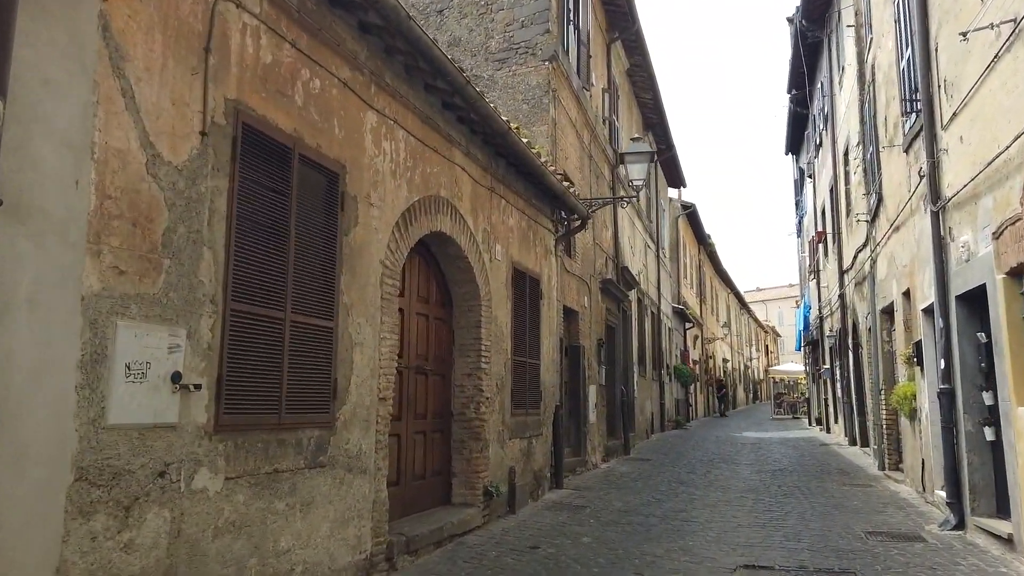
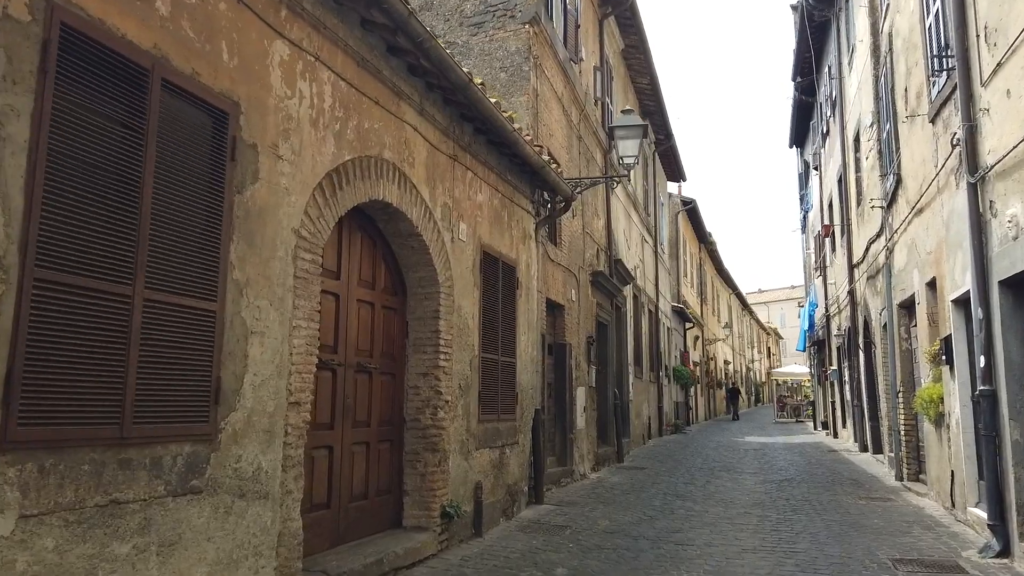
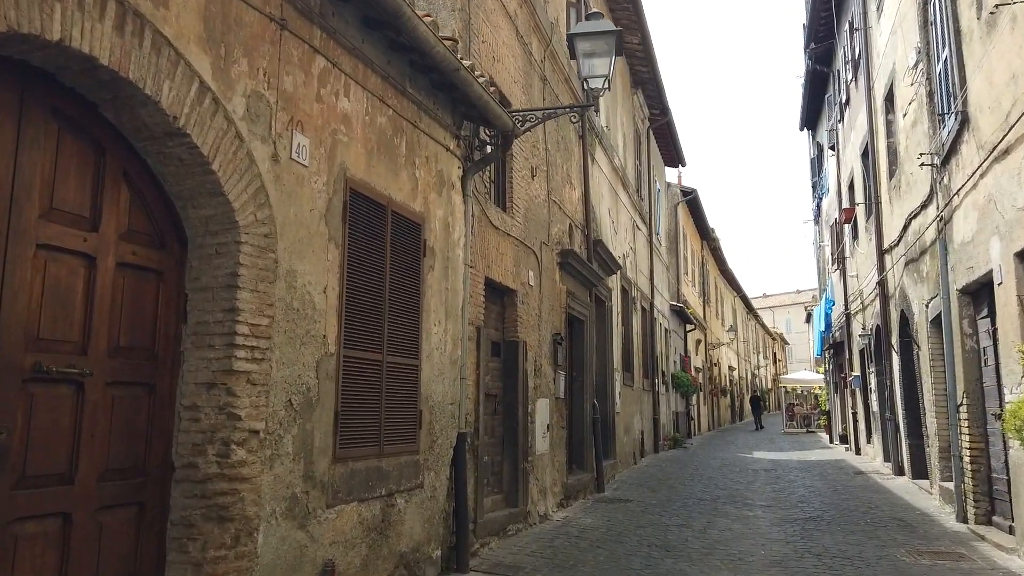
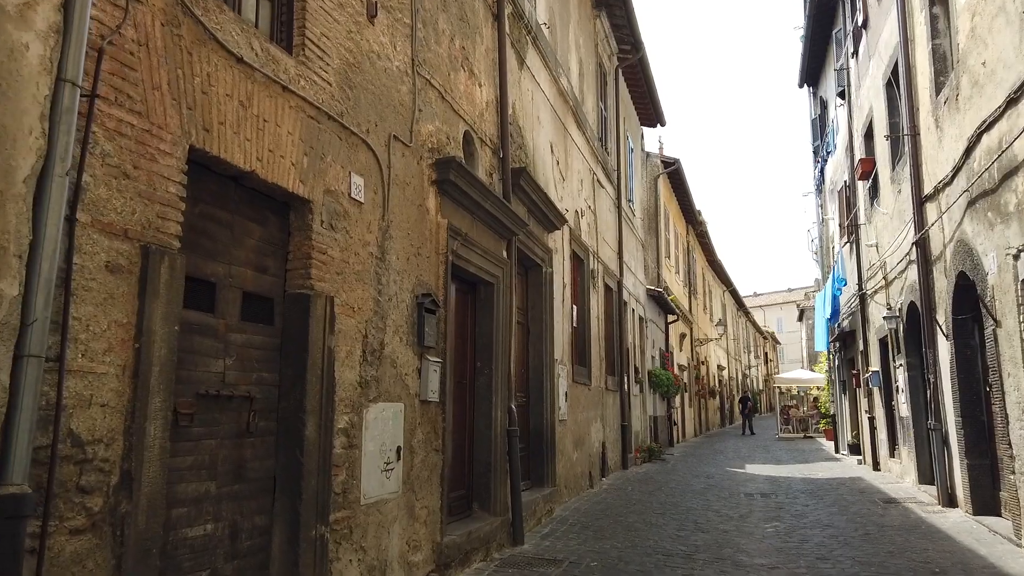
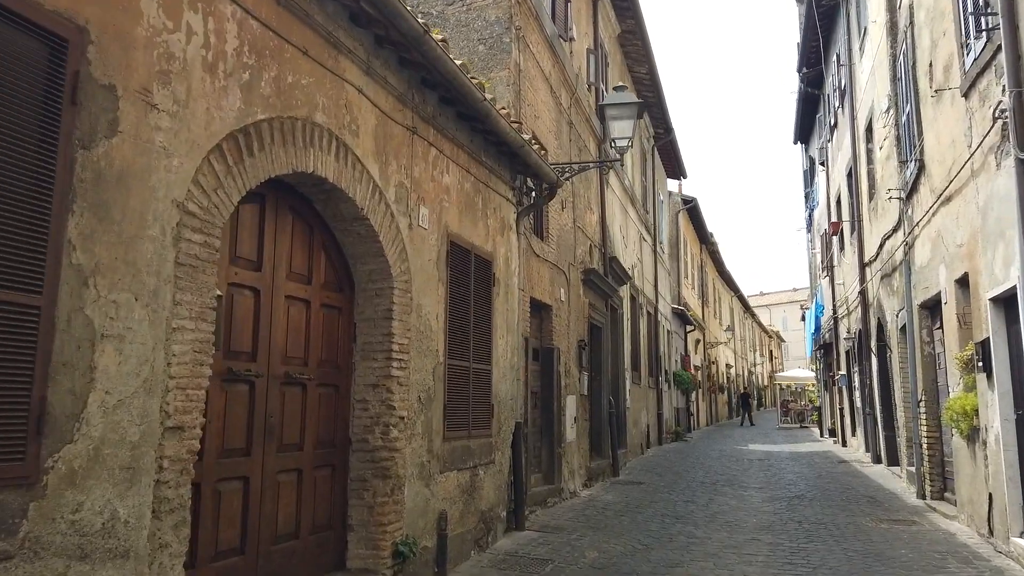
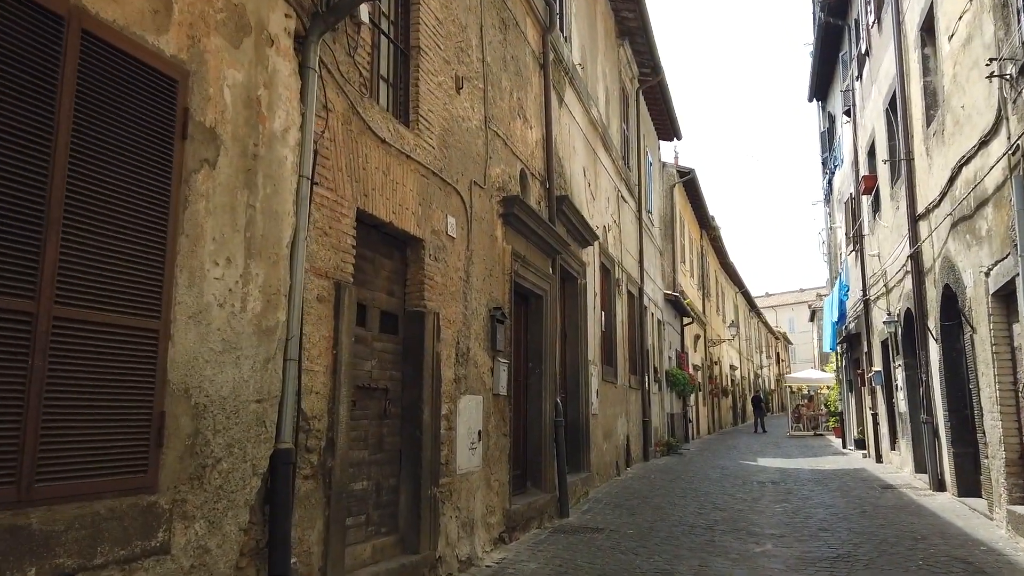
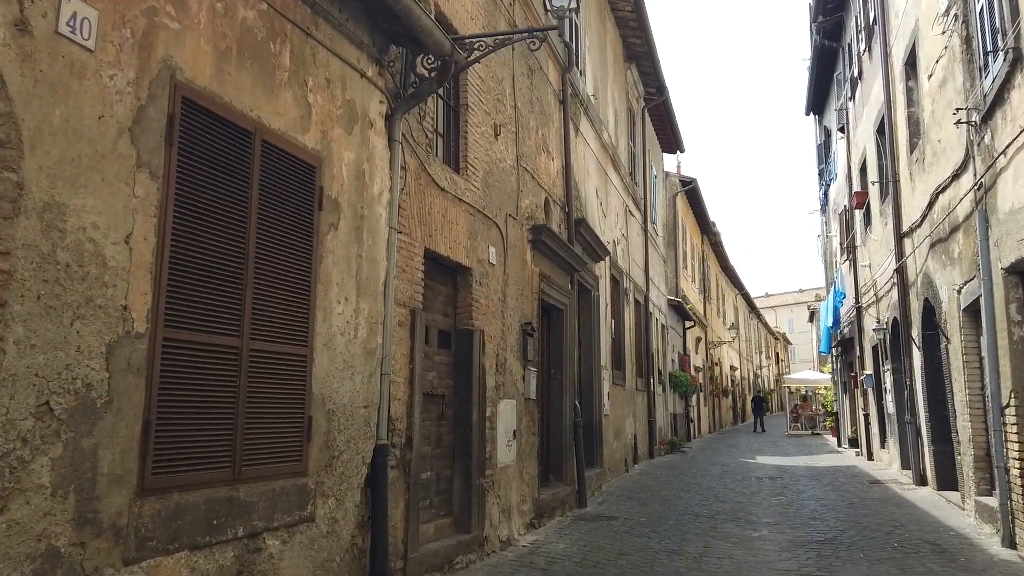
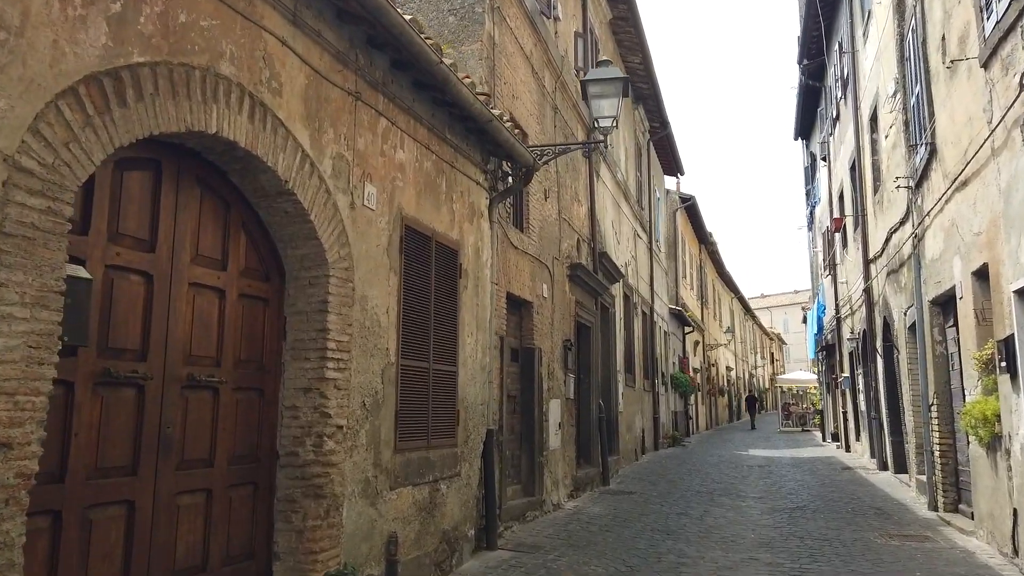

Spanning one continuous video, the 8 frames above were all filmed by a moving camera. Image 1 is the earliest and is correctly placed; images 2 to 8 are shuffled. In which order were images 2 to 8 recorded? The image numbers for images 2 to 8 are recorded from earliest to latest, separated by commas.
2, 5, 8, 3, 7, 6, 4
